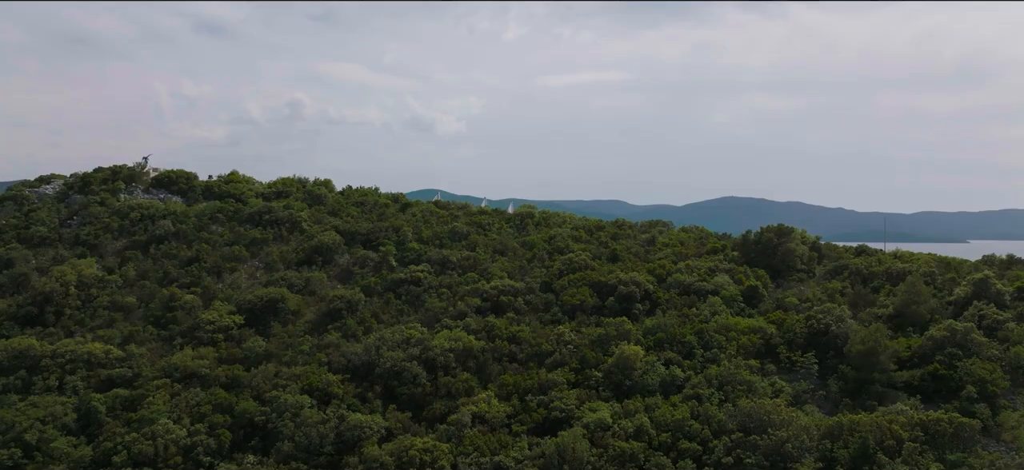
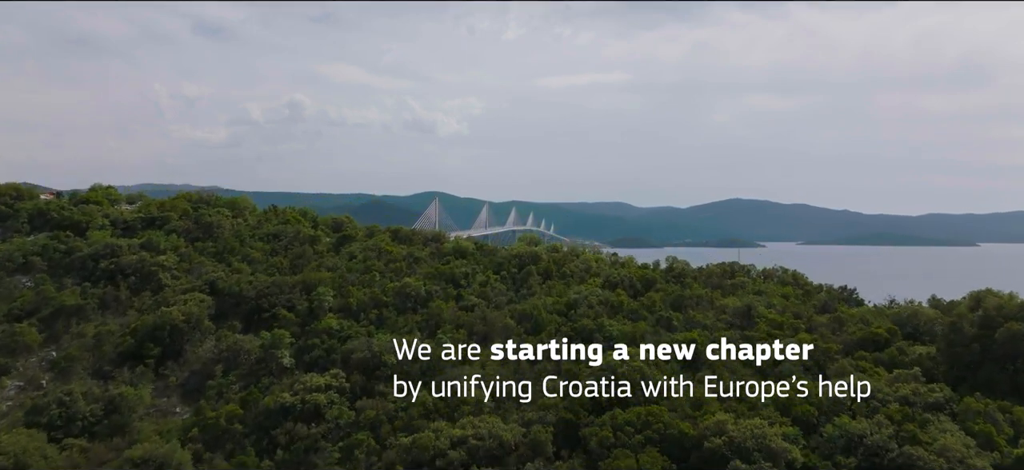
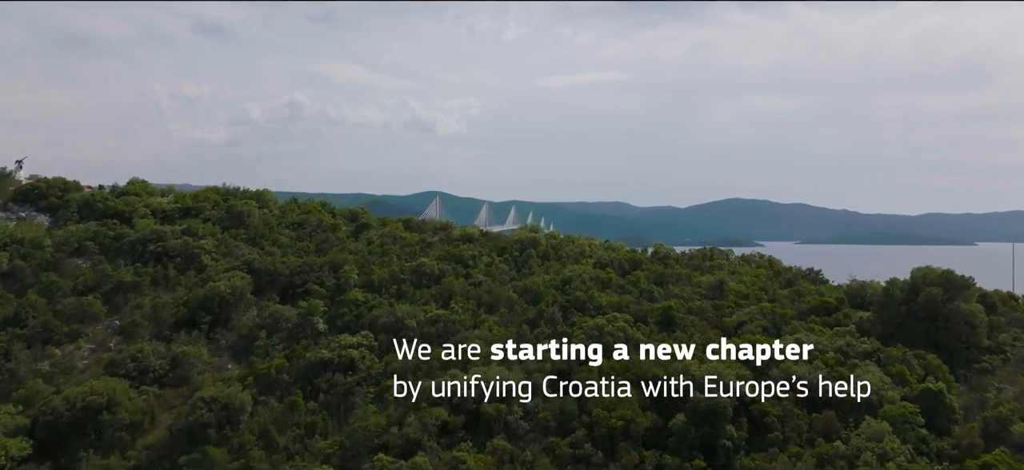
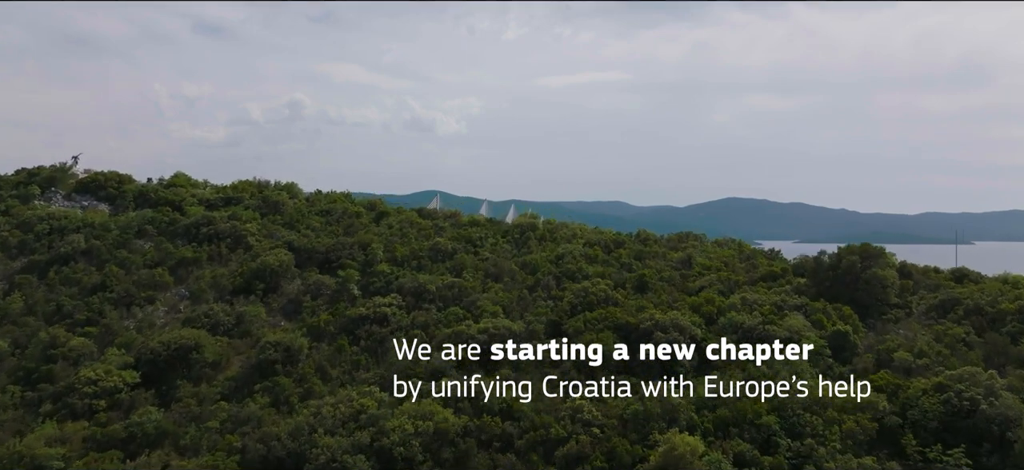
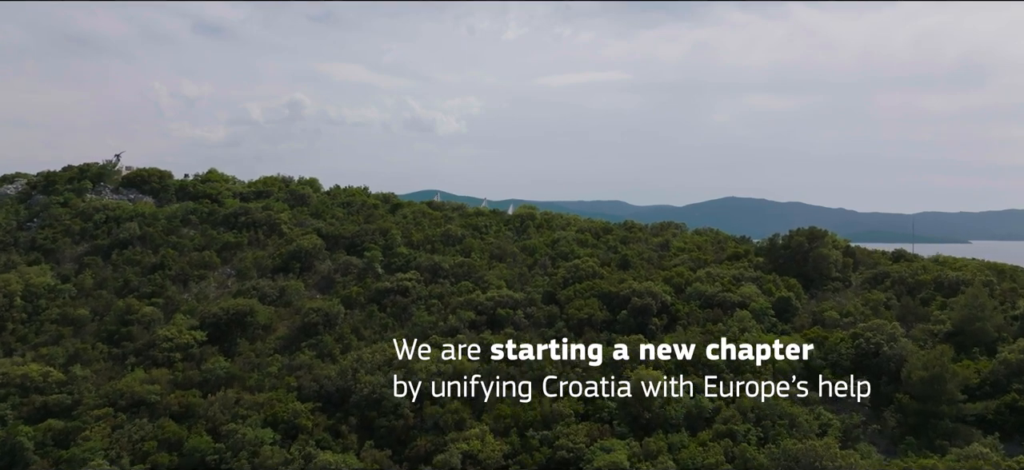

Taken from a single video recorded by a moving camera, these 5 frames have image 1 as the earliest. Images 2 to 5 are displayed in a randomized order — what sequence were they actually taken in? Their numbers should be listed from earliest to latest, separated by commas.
5, 4, 3, 2
